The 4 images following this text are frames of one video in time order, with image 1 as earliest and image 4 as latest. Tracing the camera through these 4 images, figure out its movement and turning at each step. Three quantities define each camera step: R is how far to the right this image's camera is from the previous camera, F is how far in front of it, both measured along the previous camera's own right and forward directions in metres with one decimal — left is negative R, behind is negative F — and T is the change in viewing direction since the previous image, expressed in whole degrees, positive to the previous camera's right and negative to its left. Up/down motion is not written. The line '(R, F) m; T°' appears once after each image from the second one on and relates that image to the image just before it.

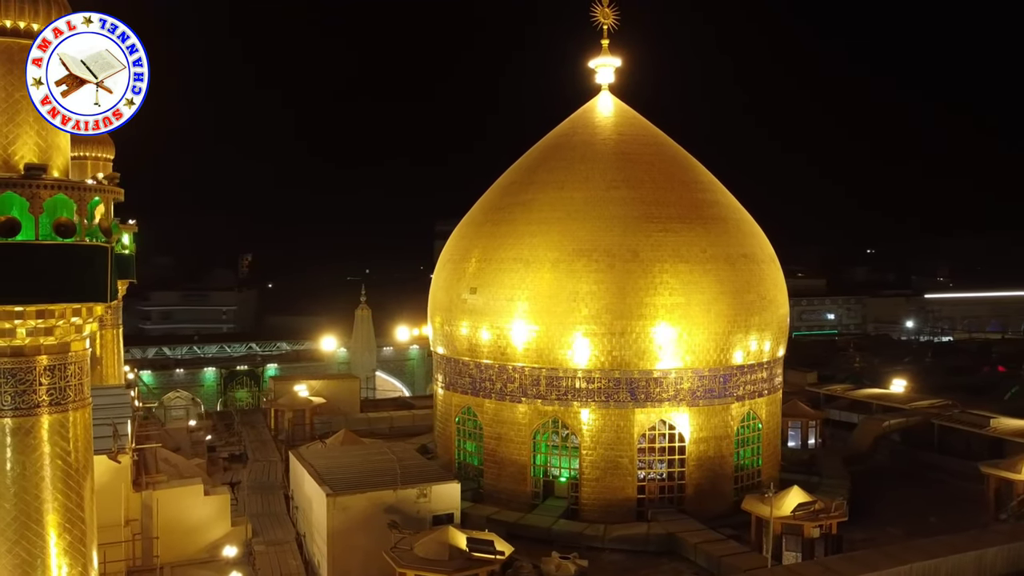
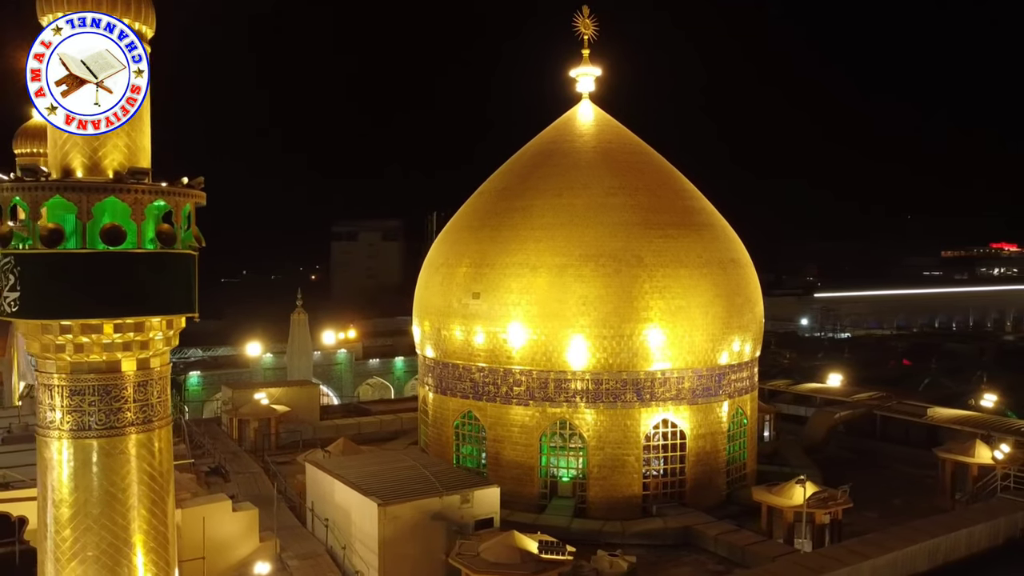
(-2.0, 0.0) m; +9°
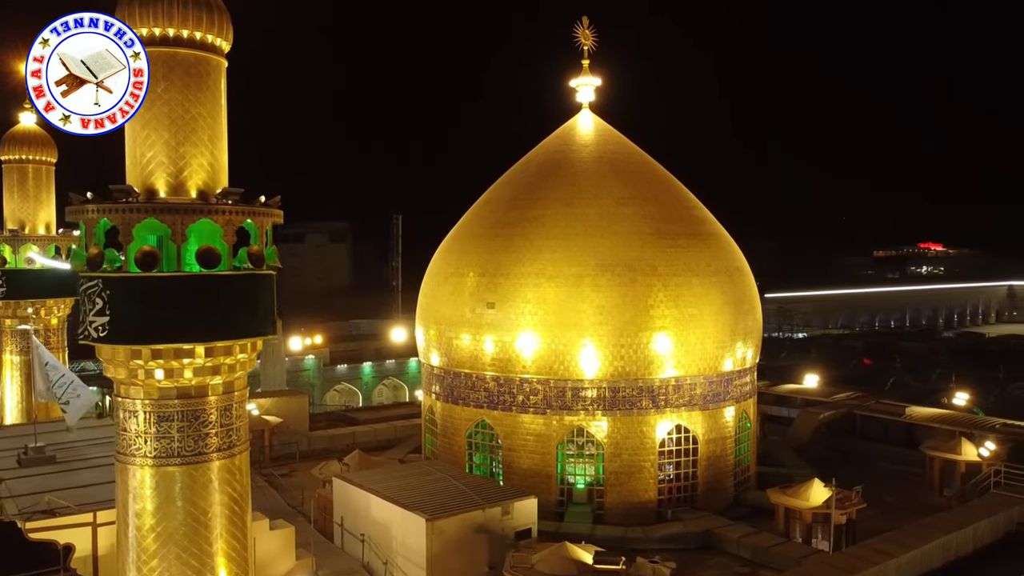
(-1.2, 0.0) m; +4°
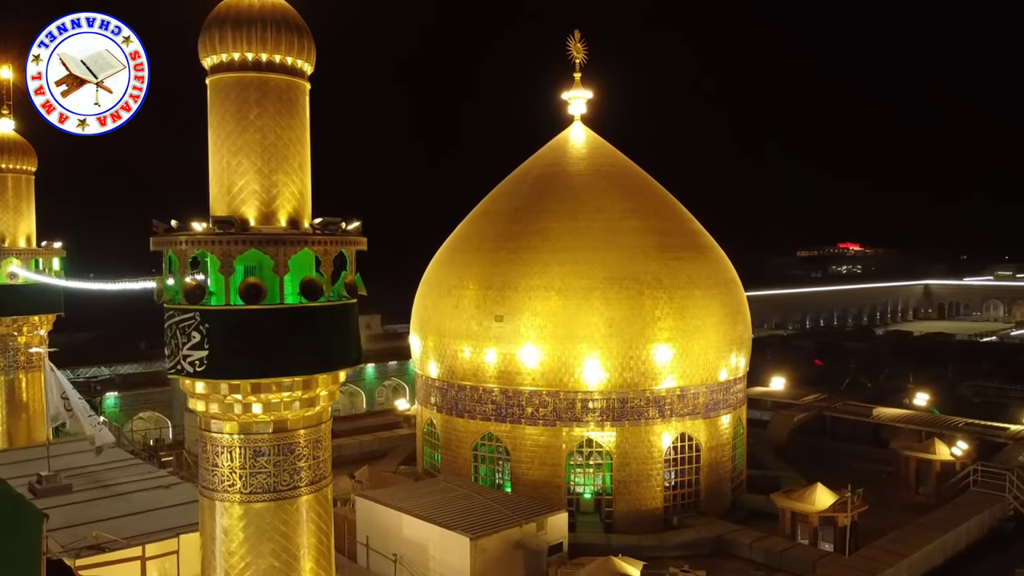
(-1.3, 0.0) m; +5°
